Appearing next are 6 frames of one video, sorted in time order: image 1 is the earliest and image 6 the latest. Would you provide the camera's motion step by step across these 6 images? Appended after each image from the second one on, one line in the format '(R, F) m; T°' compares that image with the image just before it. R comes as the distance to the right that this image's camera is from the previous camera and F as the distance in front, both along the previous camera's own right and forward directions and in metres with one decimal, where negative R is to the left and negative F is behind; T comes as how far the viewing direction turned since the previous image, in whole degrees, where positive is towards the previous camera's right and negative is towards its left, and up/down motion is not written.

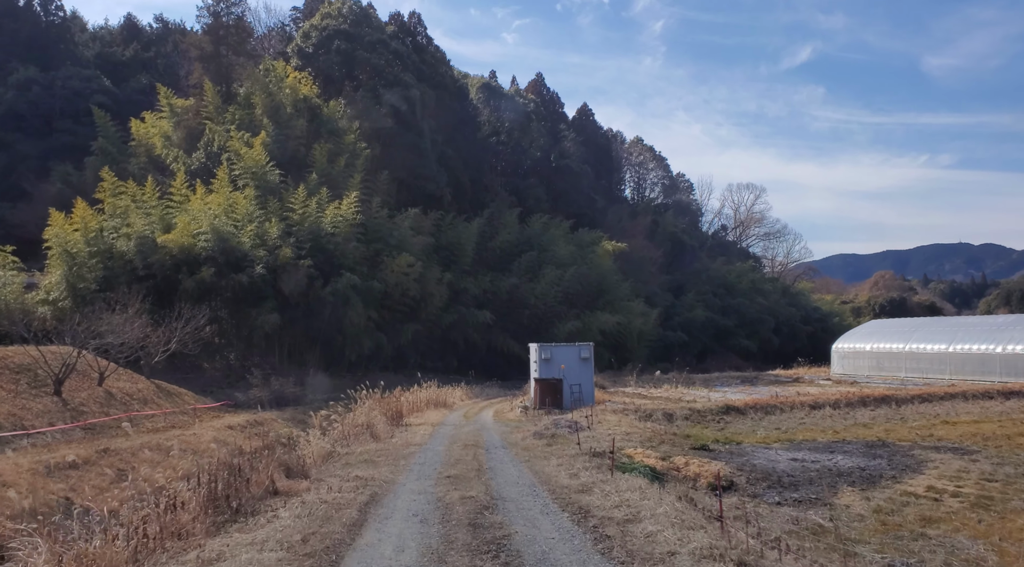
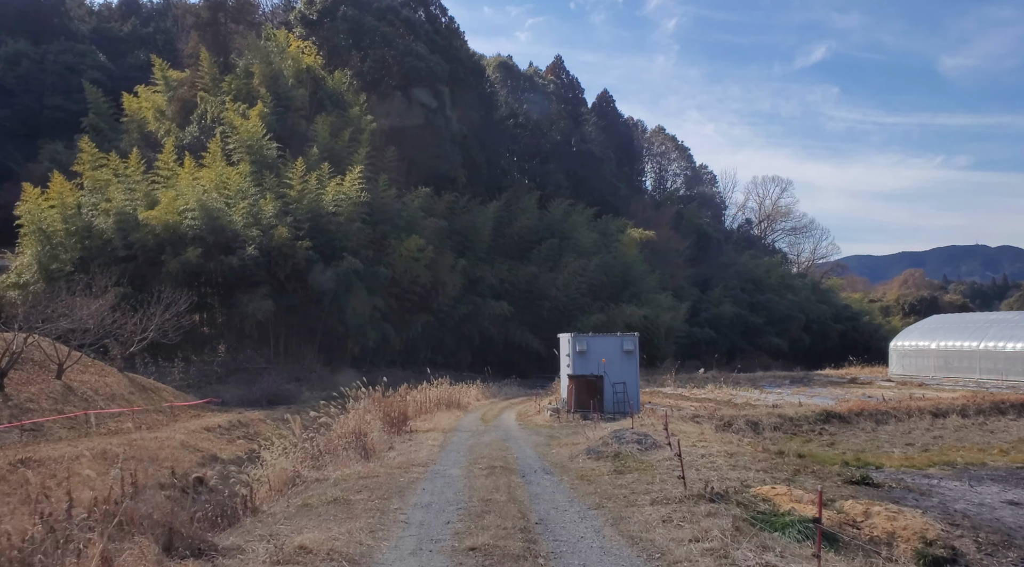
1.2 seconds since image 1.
(-0.3, +3.2) m; -1°
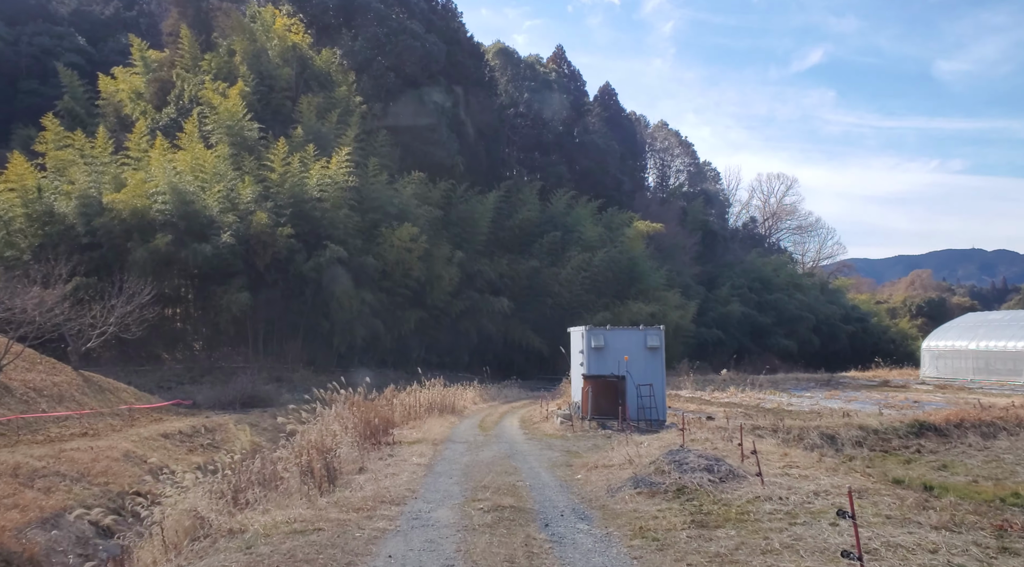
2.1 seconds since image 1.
(-0.1, +2.3) m; 0°
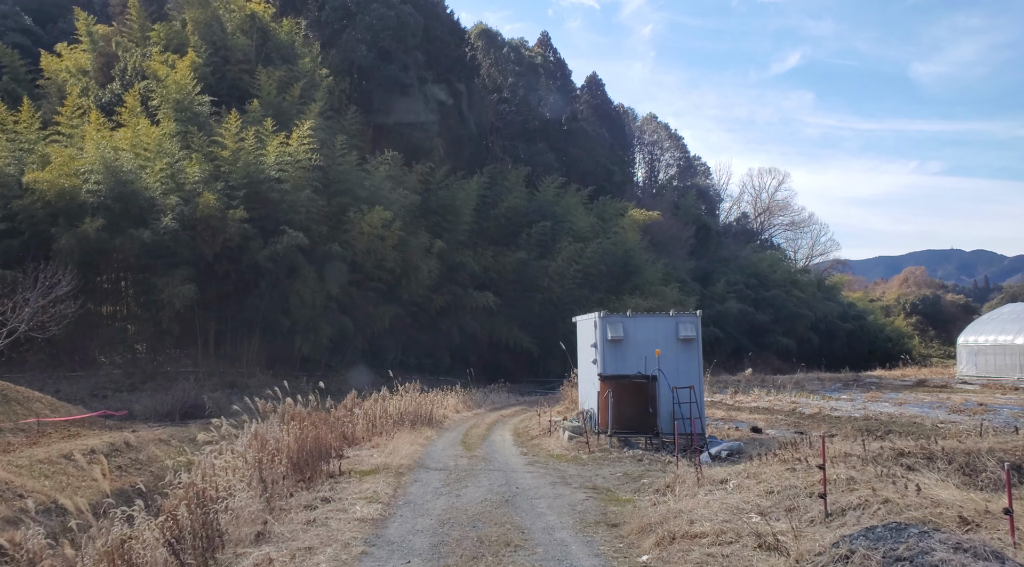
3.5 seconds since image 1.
(-0.1, +3.0) m; +1°
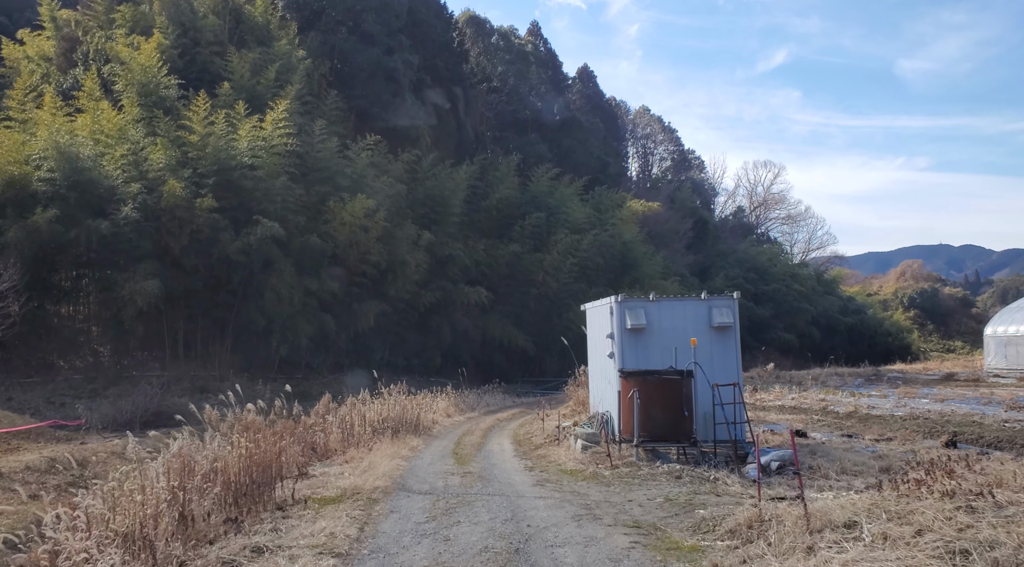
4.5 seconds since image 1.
(-0.1, +1.7) m; +1°
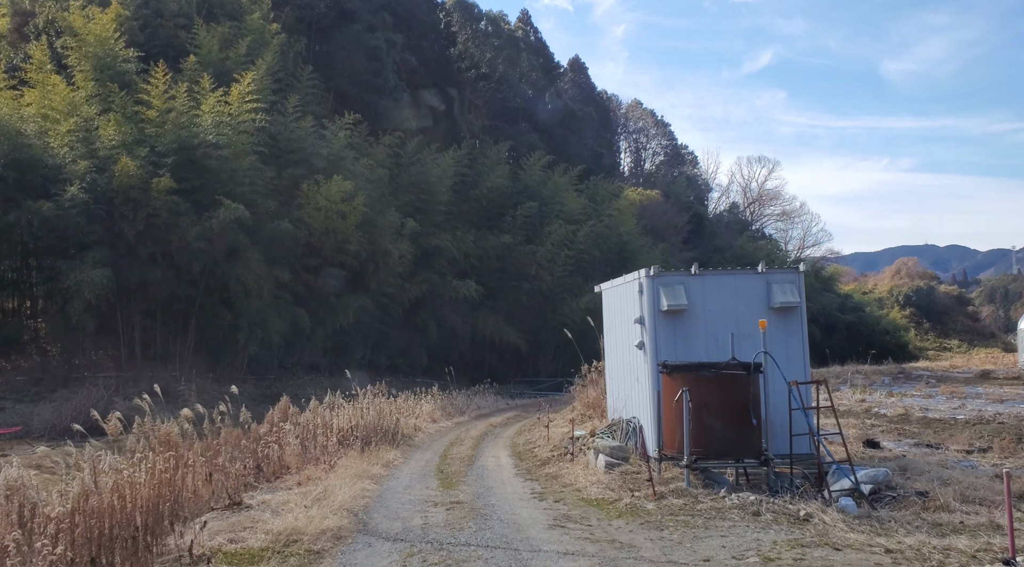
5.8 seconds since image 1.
(-0.1, +1.9) m; +1°
